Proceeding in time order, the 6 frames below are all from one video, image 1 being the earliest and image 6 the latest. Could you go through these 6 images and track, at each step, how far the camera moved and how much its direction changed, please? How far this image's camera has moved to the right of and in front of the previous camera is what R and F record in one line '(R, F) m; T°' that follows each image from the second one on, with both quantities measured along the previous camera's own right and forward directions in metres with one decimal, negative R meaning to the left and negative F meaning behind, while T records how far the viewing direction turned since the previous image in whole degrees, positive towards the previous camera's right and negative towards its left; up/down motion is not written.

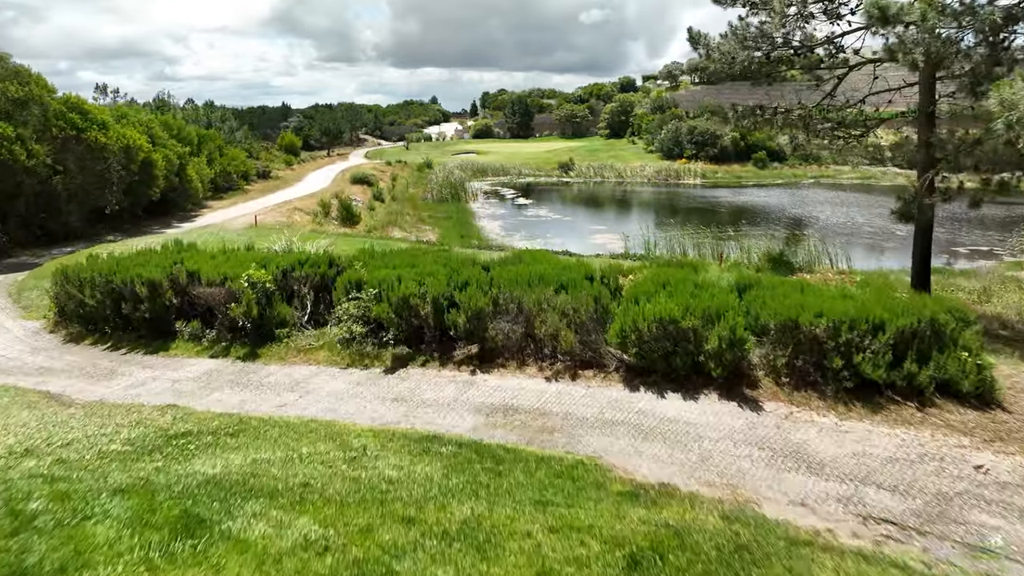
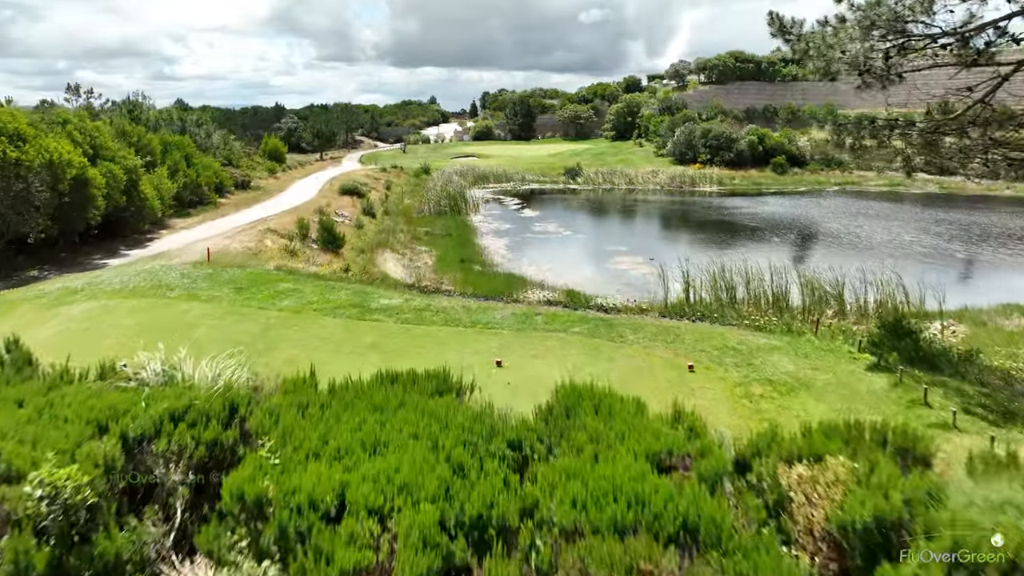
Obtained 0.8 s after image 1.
(-0.4, +3.8) m; 0°
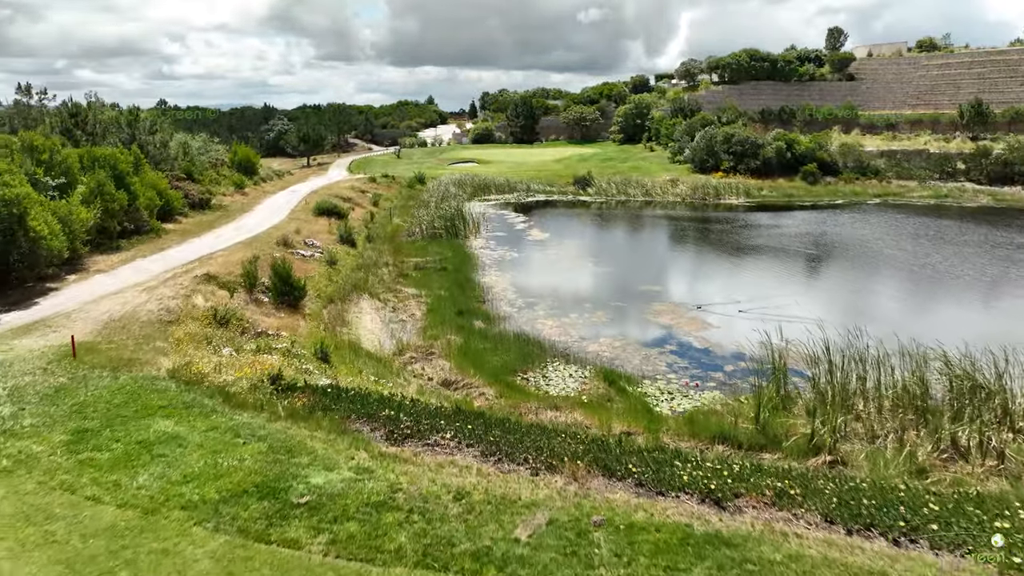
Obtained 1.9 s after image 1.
(-0.4, +5.6) m; 0°
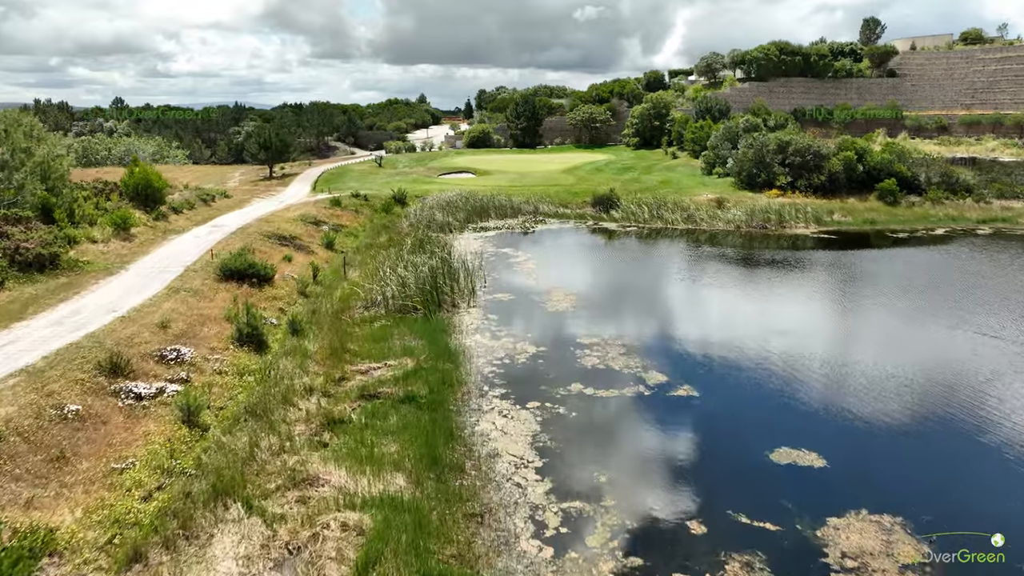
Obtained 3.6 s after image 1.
(-0.6, +11.0) m; 0°
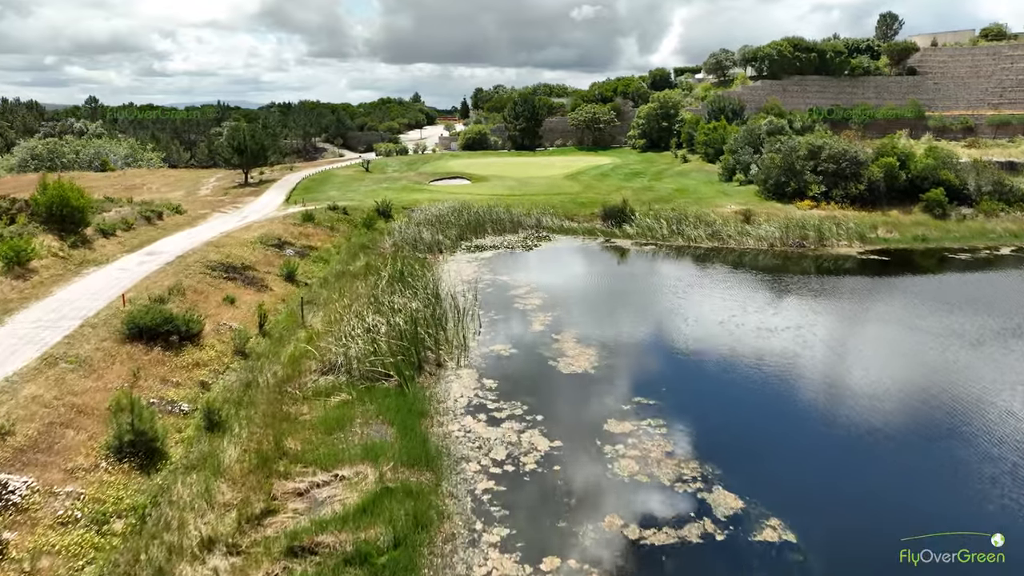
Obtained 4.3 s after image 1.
(-0.1, +5.1) m; 0°
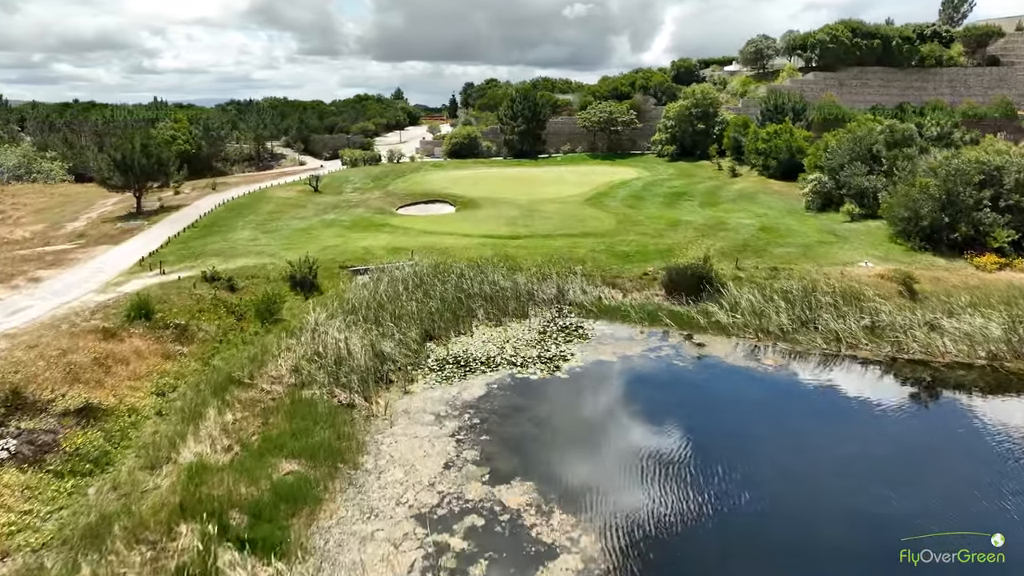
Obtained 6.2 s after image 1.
(-0.6, +15.4) m; +1°
